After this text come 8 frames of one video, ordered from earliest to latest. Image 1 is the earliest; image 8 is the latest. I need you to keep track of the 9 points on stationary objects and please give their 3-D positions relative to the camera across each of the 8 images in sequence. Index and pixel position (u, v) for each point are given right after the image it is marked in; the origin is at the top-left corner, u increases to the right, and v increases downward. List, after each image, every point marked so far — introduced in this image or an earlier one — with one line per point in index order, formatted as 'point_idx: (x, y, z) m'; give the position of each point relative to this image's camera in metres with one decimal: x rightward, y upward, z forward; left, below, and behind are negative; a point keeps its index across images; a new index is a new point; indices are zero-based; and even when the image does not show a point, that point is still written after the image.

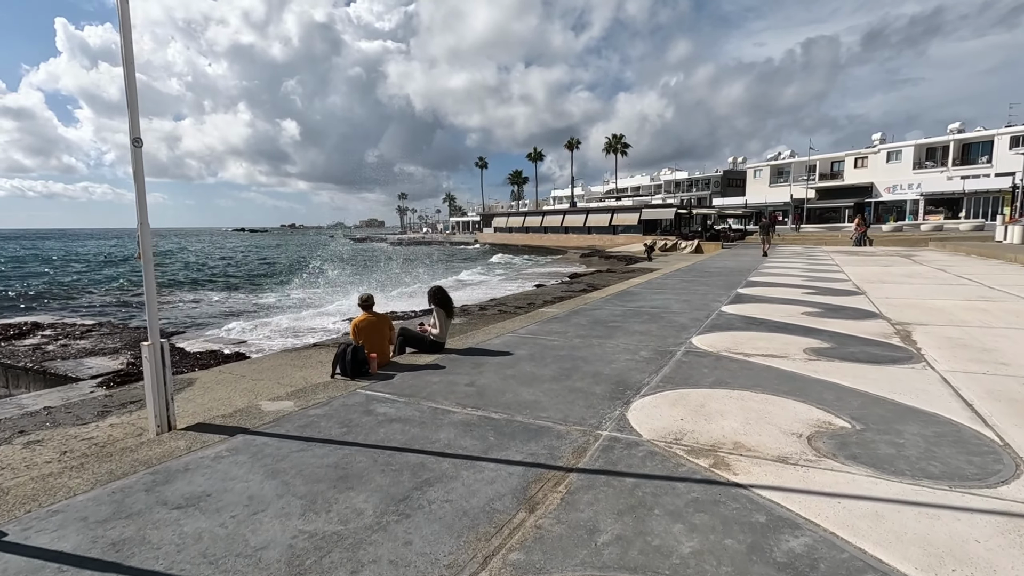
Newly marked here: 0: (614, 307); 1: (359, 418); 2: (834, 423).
0: (+1.6, -0.3, +8.5) m
1: (-1.1, -0.9, +3.7) m
2: (+2.1, -0.9, +3.4) m
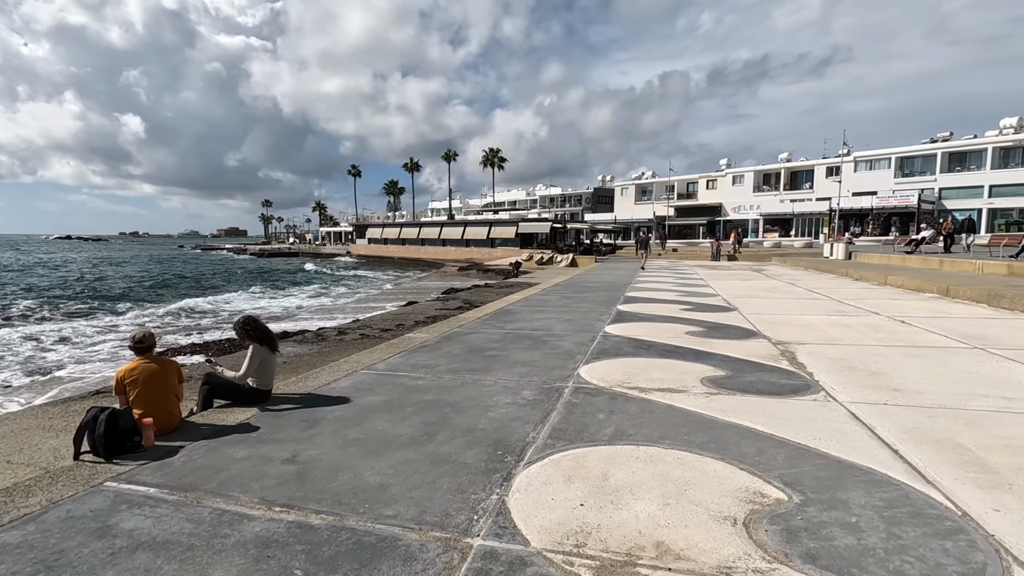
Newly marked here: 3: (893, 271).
0: (-0.3, -0.6, +7.5) m
1: (-1.8, -1.1, +2.3) m
2: (+1.3, -1.0, +2.7) m
3: (+10.9, +0.5, +15.4) m
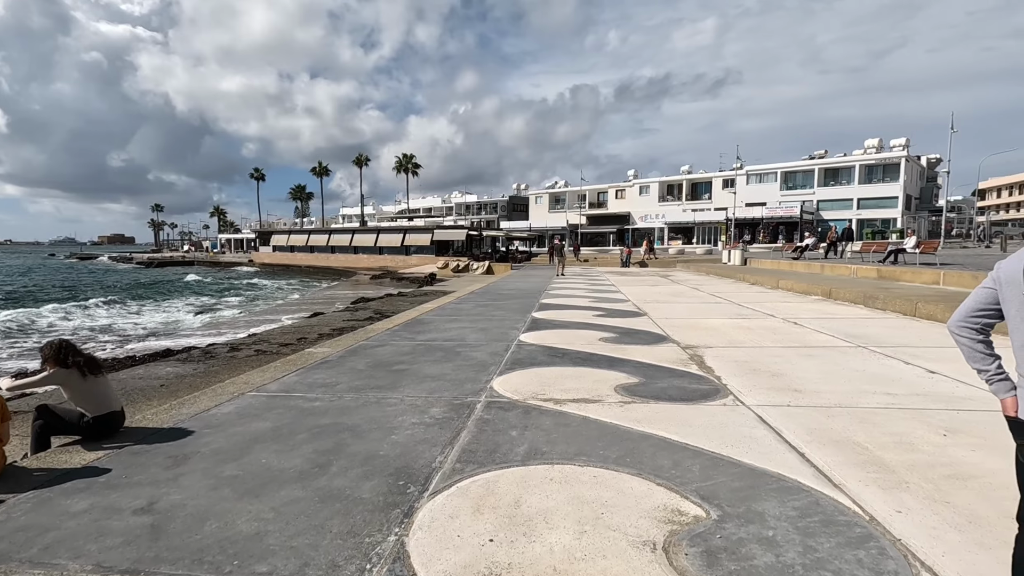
0: (-1.5, -0.7, +7.1) m
1: (-2.2, -1.2, +1.7) m
2: (+0.8, -1.1, +2.5) m
3: (+8.4, +0.4, +16.6) m
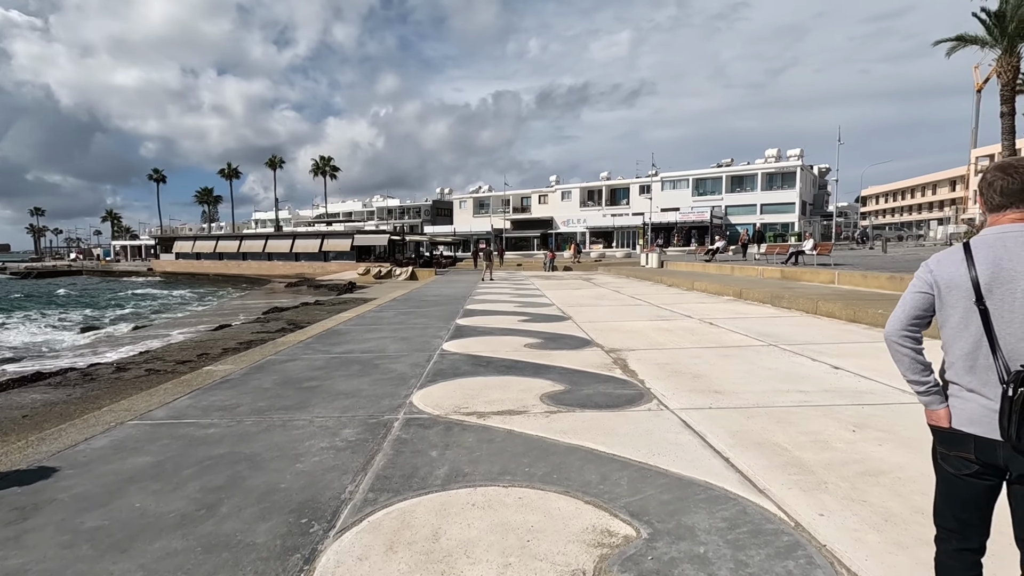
0: (-2.4, -0.9, +6.6) m
1: (-2.4, -1.2, +1.1) m
2: (+0.5, -1.1, +2.4) m
3: (+6.0, +0.3, +17.4) m
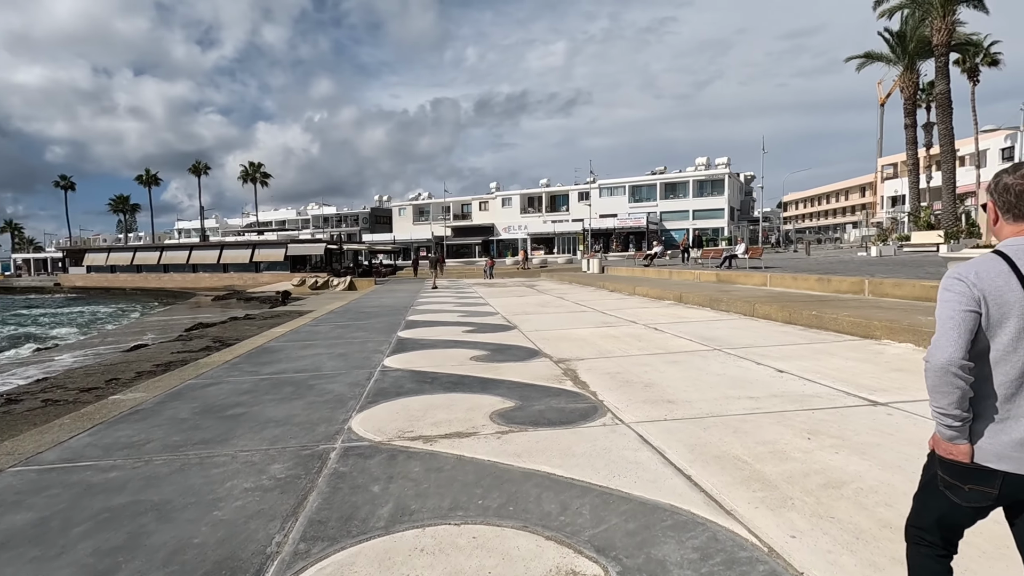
0: (-3.1, -1.0, +6.0) m
1: (-2.4, -1.3, +0.6) m
2: (+0.3, -1.1, +2.2) m
3: (+4.2, +0.2, +17.7) m
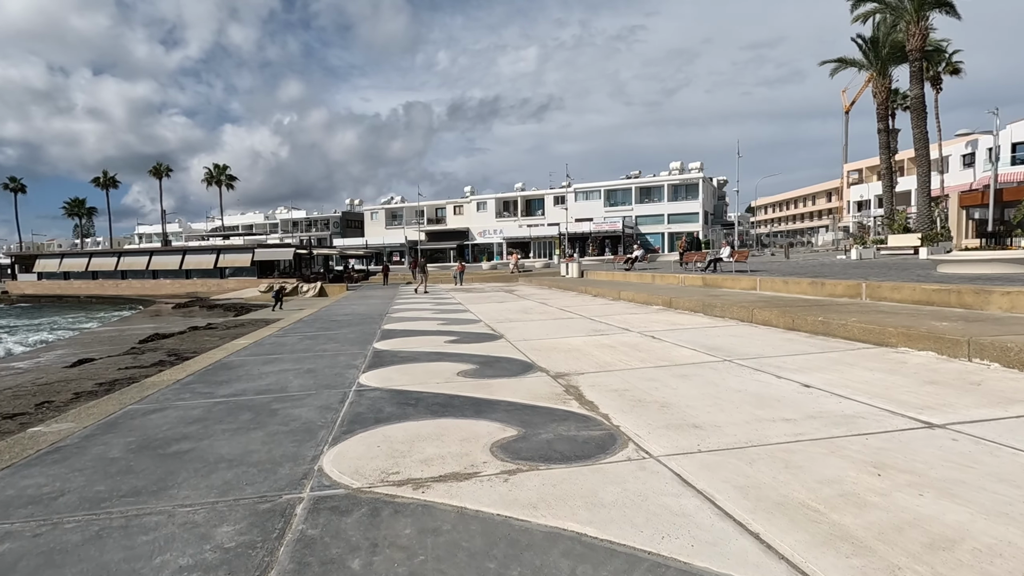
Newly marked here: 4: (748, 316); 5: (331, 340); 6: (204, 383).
0: (-3.1, -1.1, +5.2) m
1: (-2.2, -1.4, -0.2) m
2: (+0.4, -1.2, +1.5) m
3: (+3.5, 0.0, +17.2) m
4: (+4.1, -0.5, +9.4) m
5: (-3.2, -0.9, +9.4) m
6: (-3.6, -1.1, +6.2) m
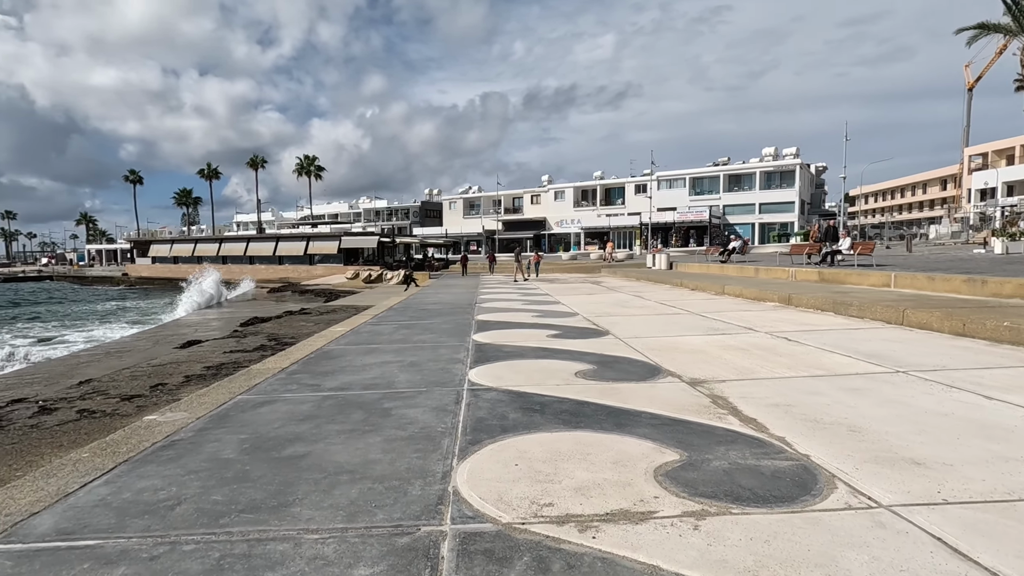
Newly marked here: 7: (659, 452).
0: (-1.9, -1.0, +4.9) m
1: (-1.8, -1.4, -0.6) m
2: (+1.1, -1.2, +0.8) m
3: (+6.2, +0.2, +15.9) m
4: (+5.8, -0.5, +8.1) m
5: (-1.4, -0.7, +9.1) m
6: (-2.3, -0.9, +6.0) m
7: (+0.9, -1.0, +3.4) m
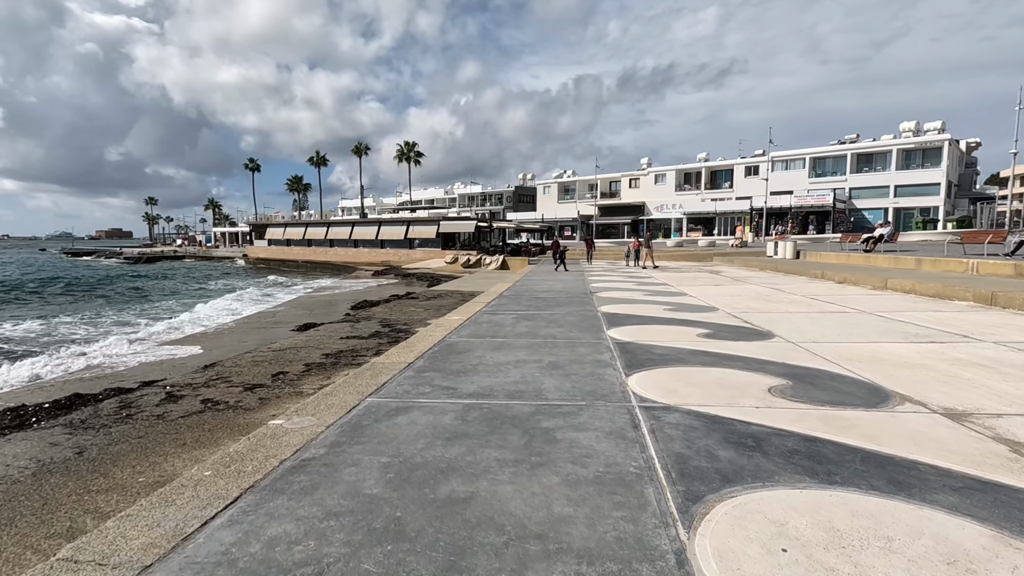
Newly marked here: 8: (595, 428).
0: (-0.6, -0.9, +4.1) m
1: (-1.3, -1.4, -1.3) m
2: (+1.7, -1.3, -0.4) m
3: (+9.3, +0.4, +13.6) m
4: (+7.6, -0.5, +6.0) m
5: (+0.6, -0.5, +8.2) m
6: (-0.7, -0.8, +5.2) m
7: (+2.0, -1.0, +2.1) m
8: (+0.5, -0.9, +3.6) m
